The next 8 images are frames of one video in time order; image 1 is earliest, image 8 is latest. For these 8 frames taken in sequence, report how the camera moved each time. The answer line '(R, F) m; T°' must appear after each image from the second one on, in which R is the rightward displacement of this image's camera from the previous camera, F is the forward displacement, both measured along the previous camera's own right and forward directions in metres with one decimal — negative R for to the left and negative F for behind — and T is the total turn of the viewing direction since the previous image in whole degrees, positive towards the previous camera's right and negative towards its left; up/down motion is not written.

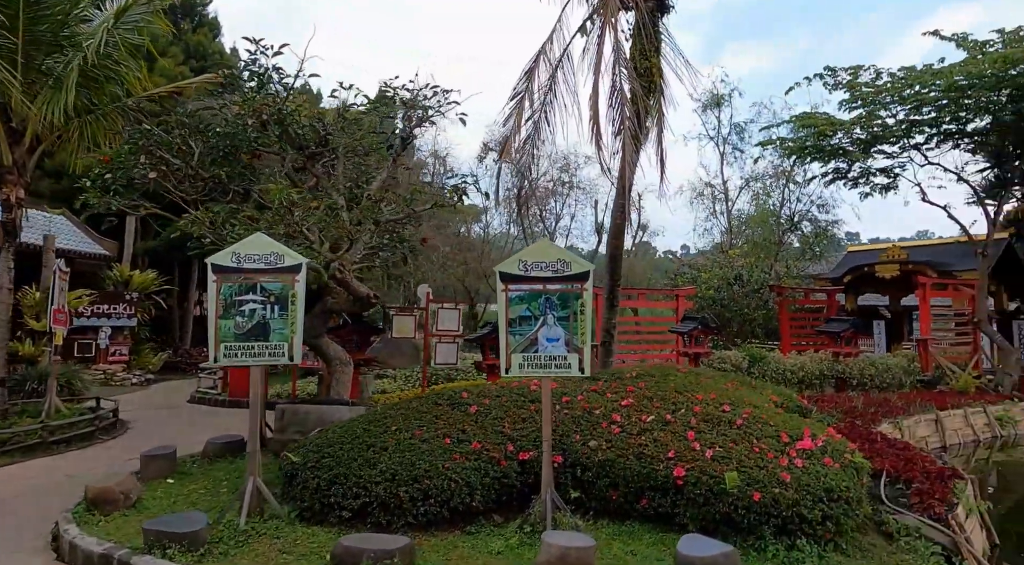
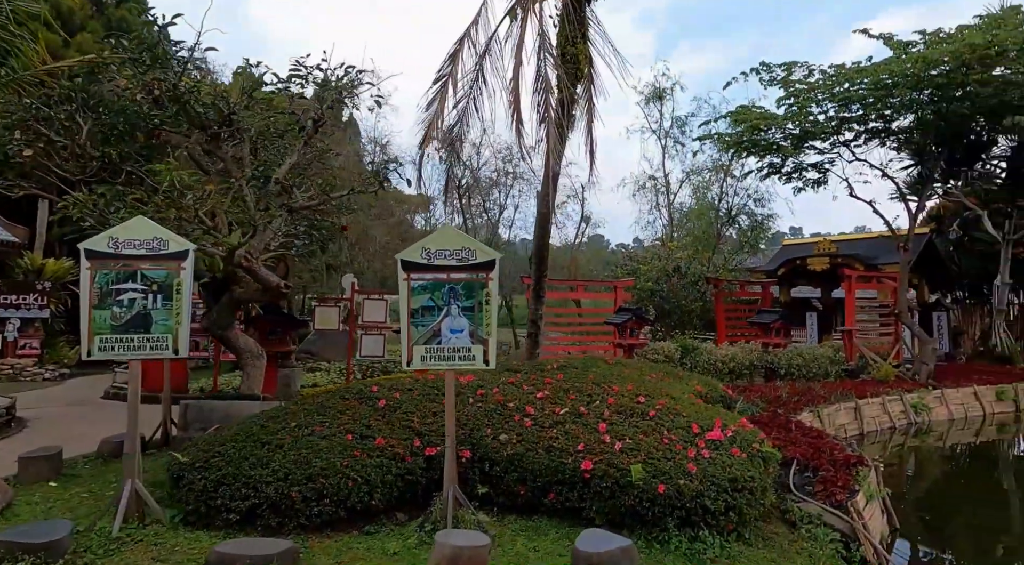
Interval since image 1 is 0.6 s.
(+0.2, +0.1) m; +4°
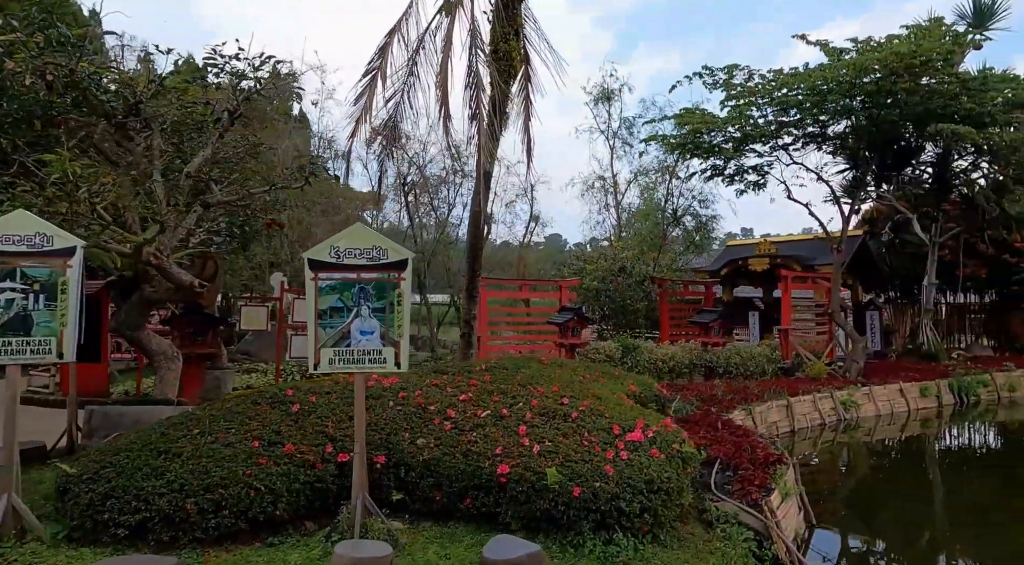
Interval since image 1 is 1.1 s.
(+0.2, +0.1) m; +4°
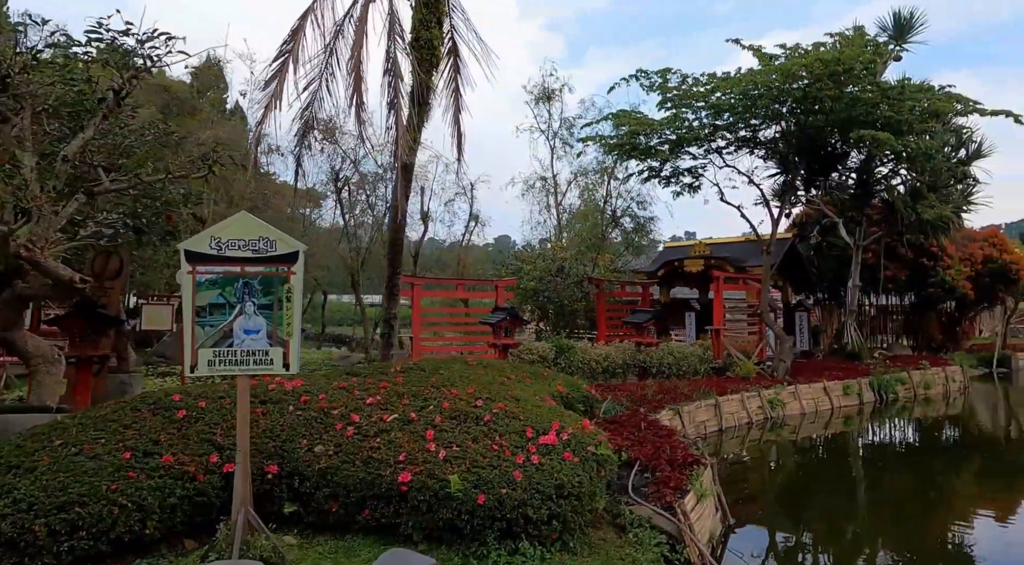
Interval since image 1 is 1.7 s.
(+0.2, +0.2) m; +5°
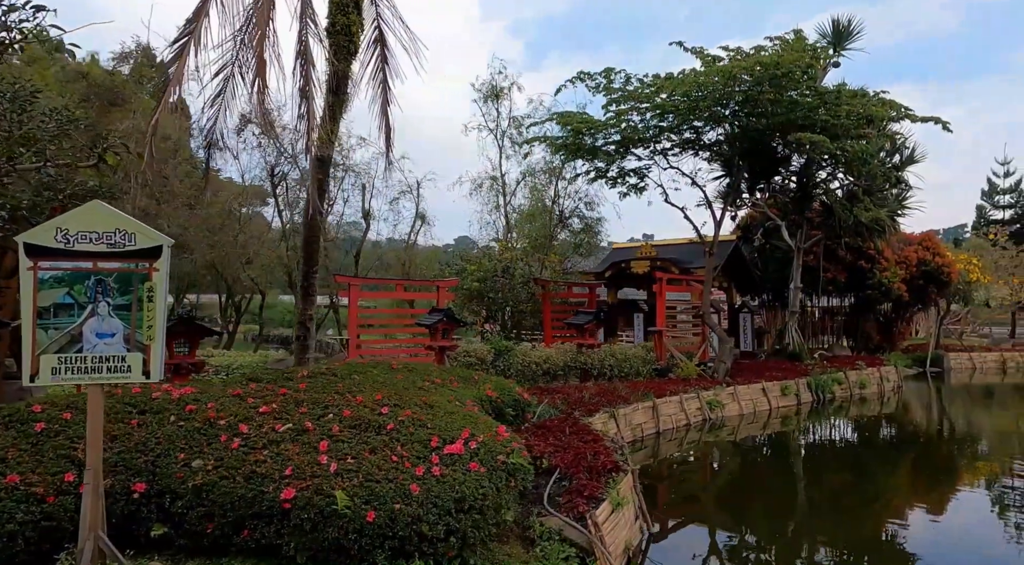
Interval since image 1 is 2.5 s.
(+0.3, +0.2) m; +4°
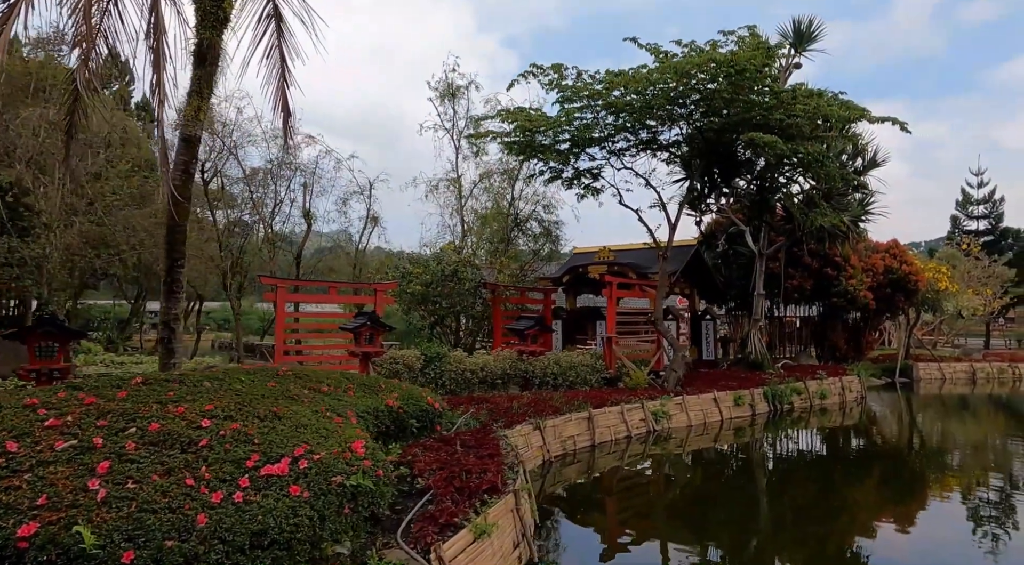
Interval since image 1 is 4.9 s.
(+0.7, +0.6) m; +2°
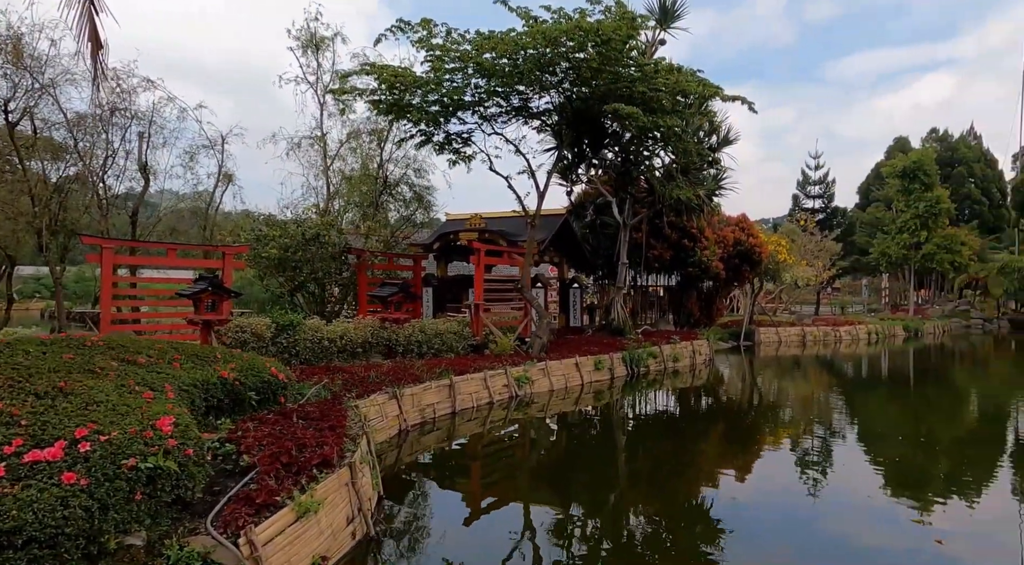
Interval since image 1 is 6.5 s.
(+0.2, +0.3) m; +10°
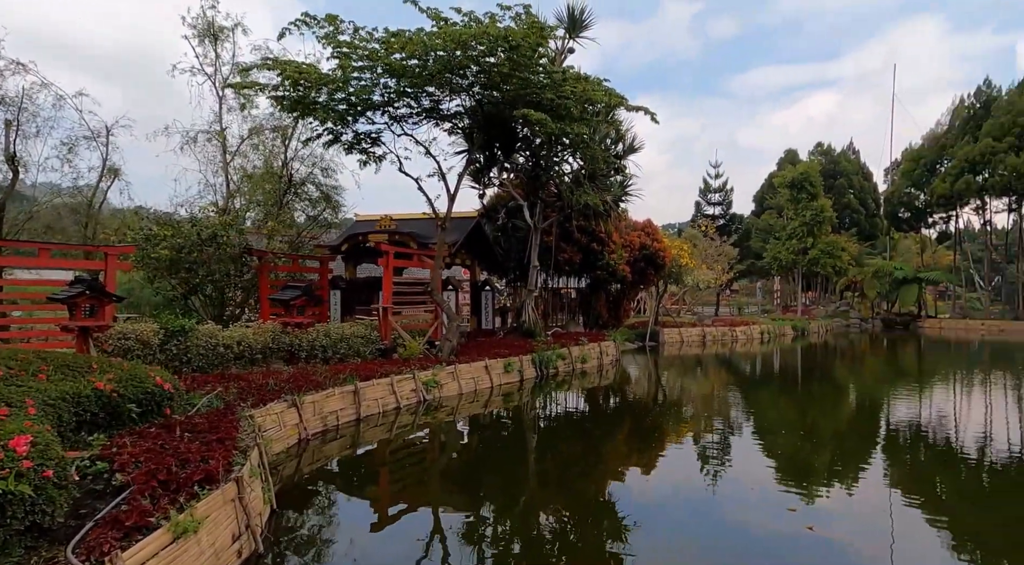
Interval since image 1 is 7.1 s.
(+0.1, +0.1) m; +7°
